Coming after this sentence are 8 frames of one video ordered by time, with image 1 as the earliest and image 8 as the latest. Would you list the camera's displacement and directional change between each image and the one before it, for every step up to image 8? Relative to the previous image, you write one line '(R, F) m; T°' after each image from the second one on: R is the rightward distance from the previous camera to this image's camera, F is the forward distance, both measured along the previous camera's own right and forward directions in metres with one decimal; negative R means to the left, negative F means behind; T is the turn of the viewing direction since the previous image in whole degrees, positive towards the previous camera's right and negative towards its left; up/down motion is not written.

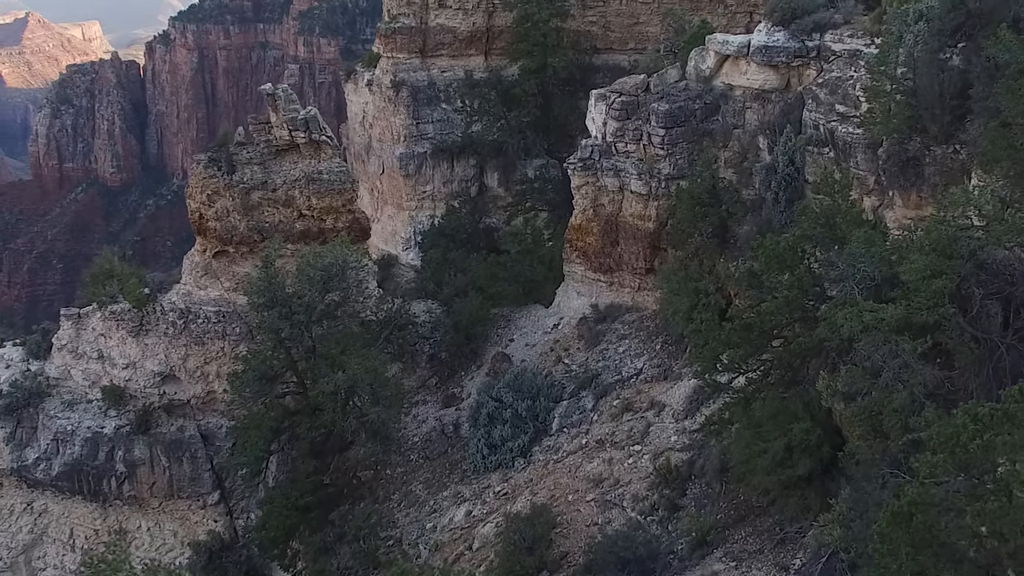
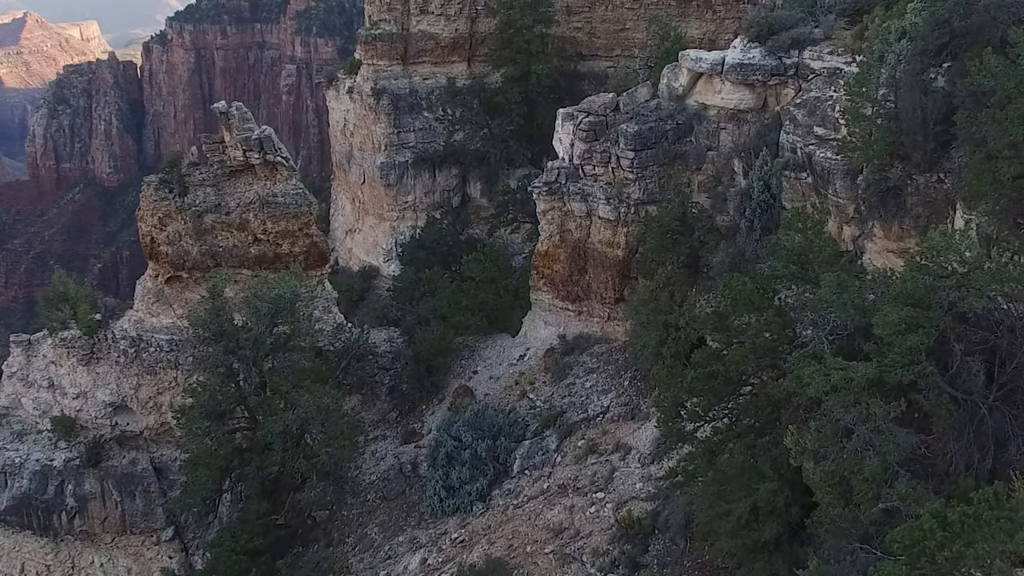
(+0.4, +0.9) m; 0°
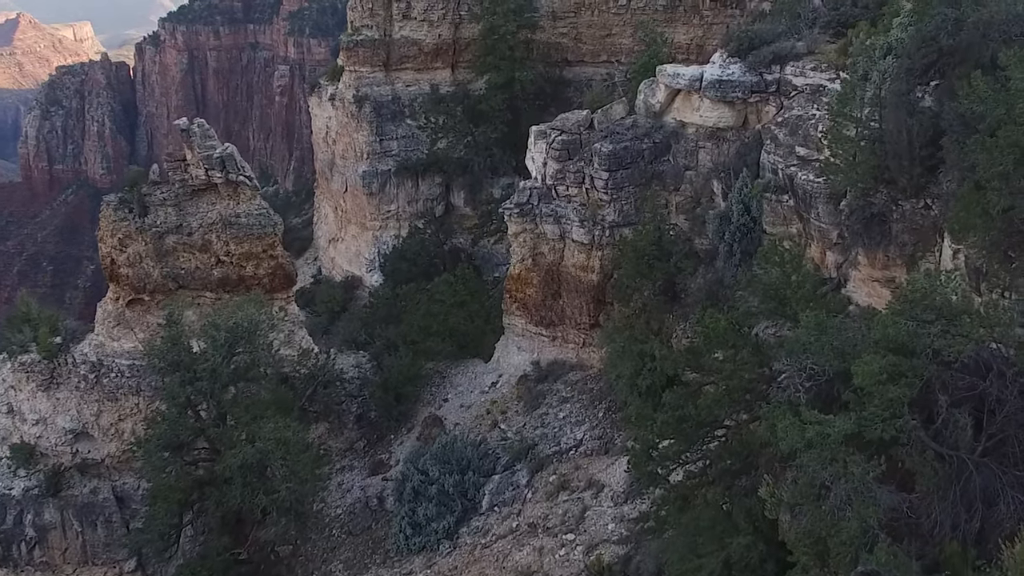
(+0.2, +0.7) m; 0°
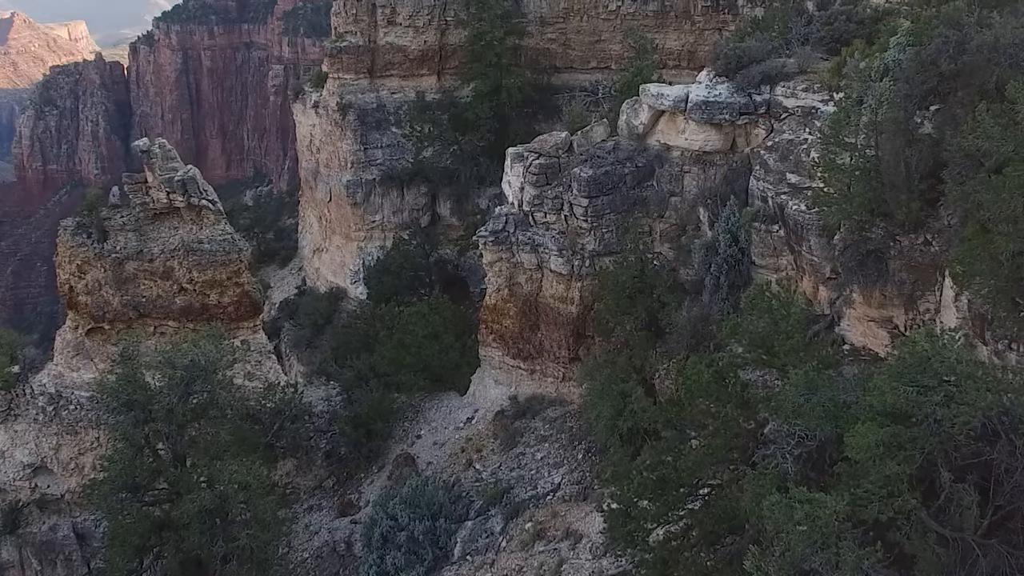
(+0.2, +0.8) m; 0°
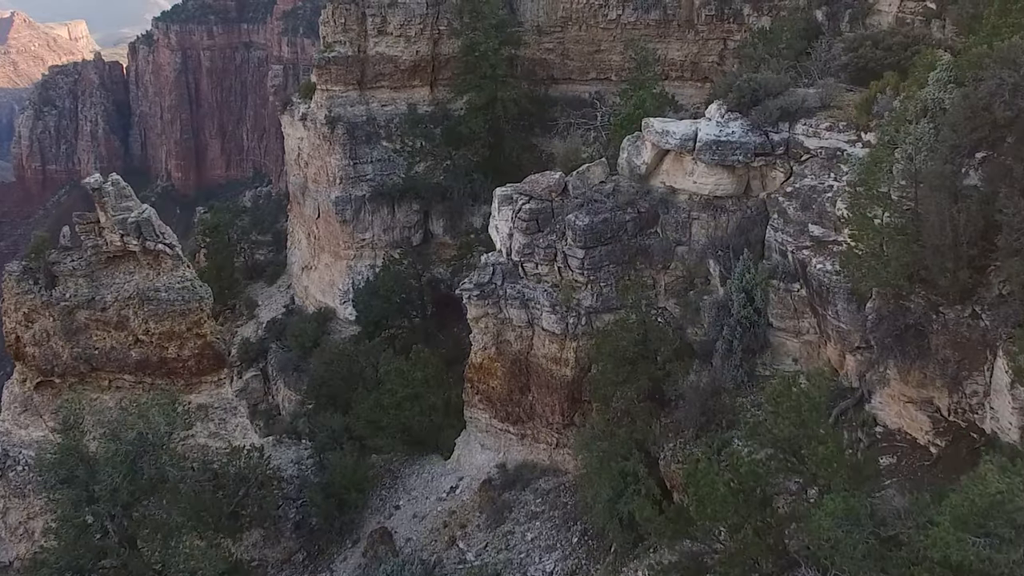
(+0.1, +1.5) m; 0°
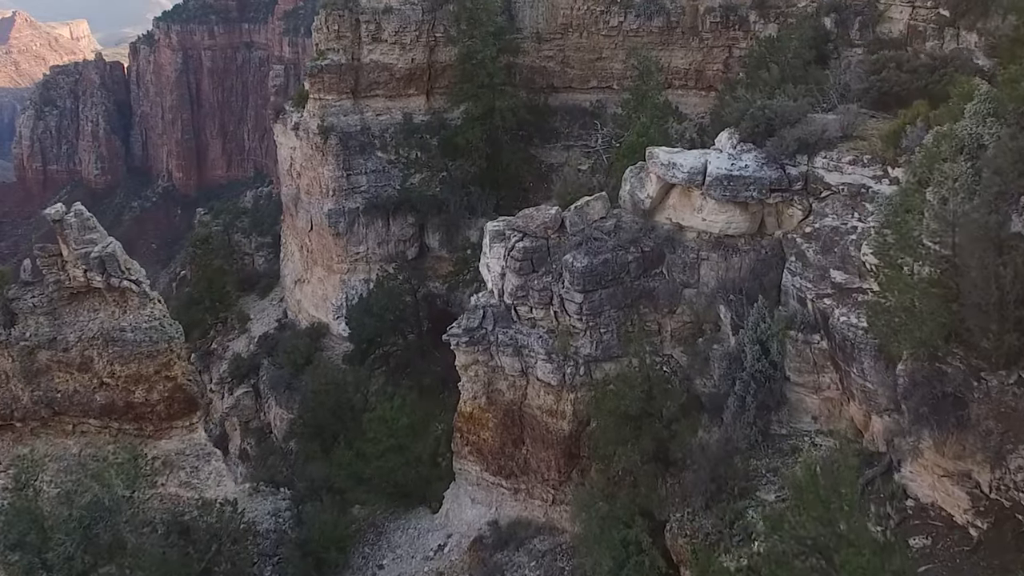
(+0.1, +1.1) m; 0°
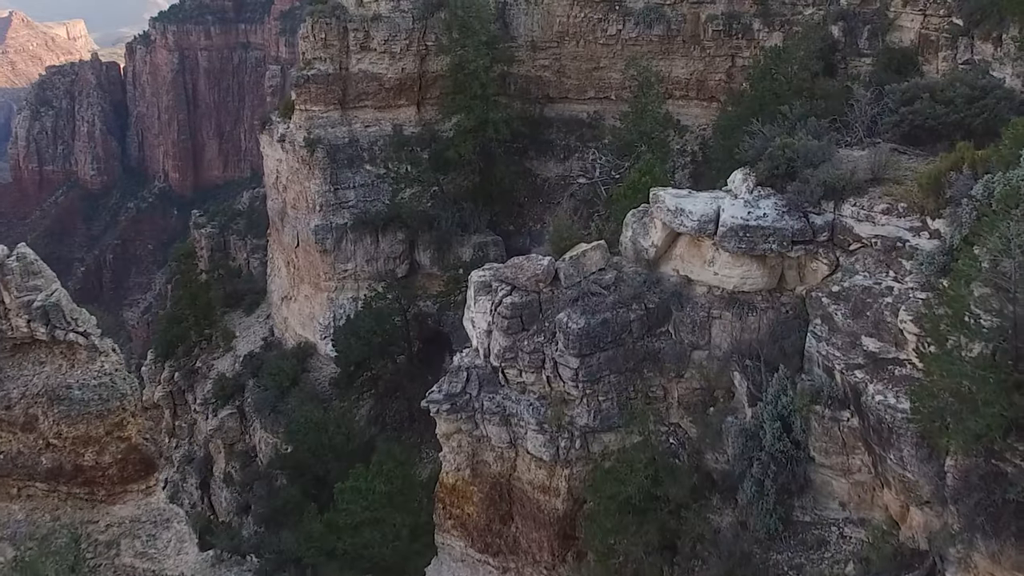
(+0.1, +1.3) m; 0°
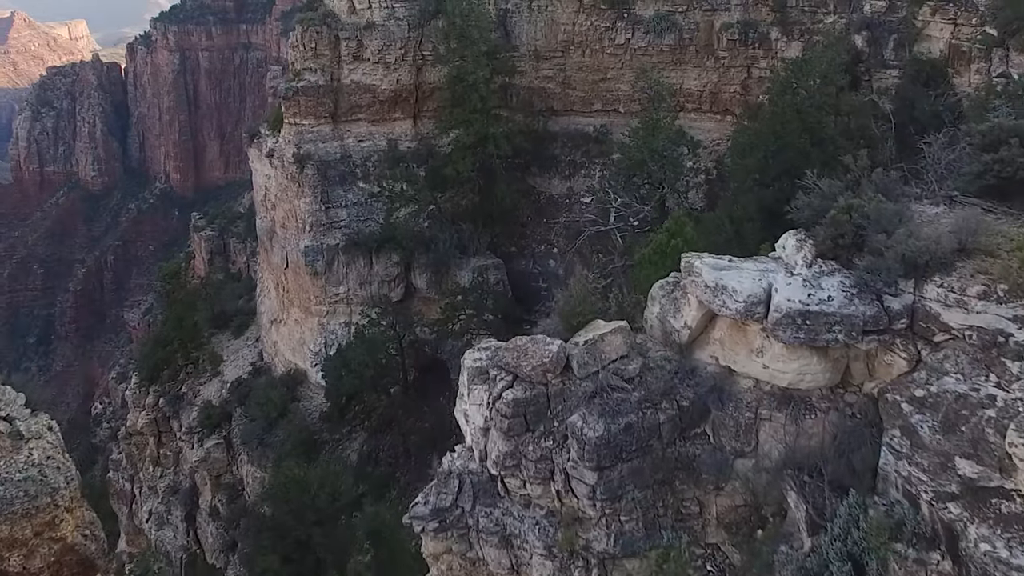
(0.0, +1.9) m; 0°
